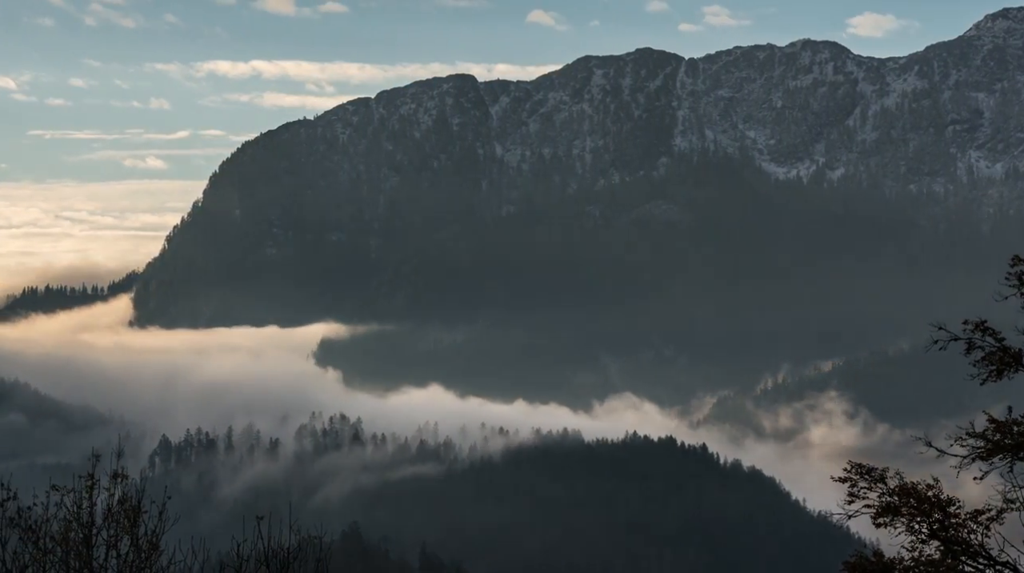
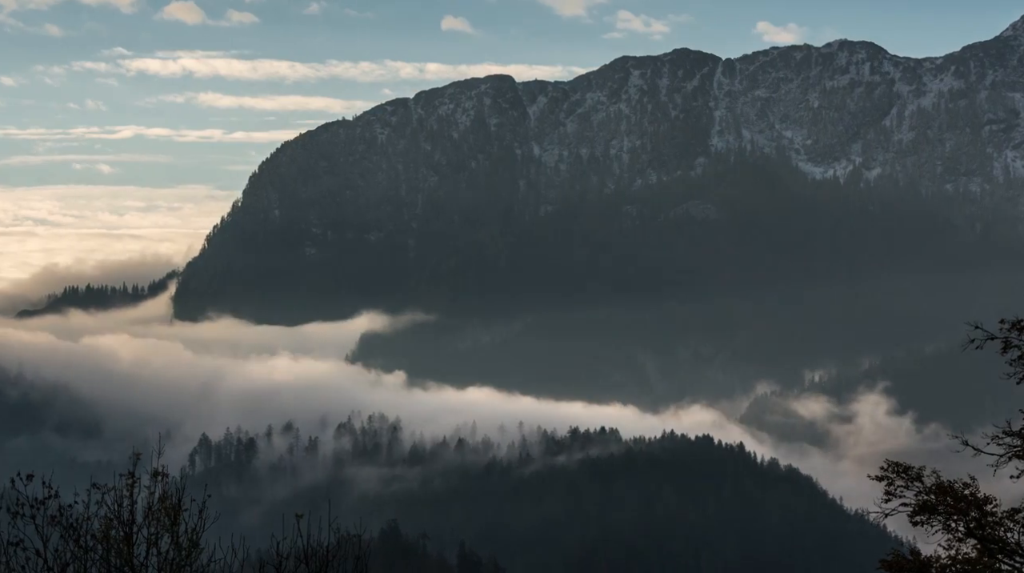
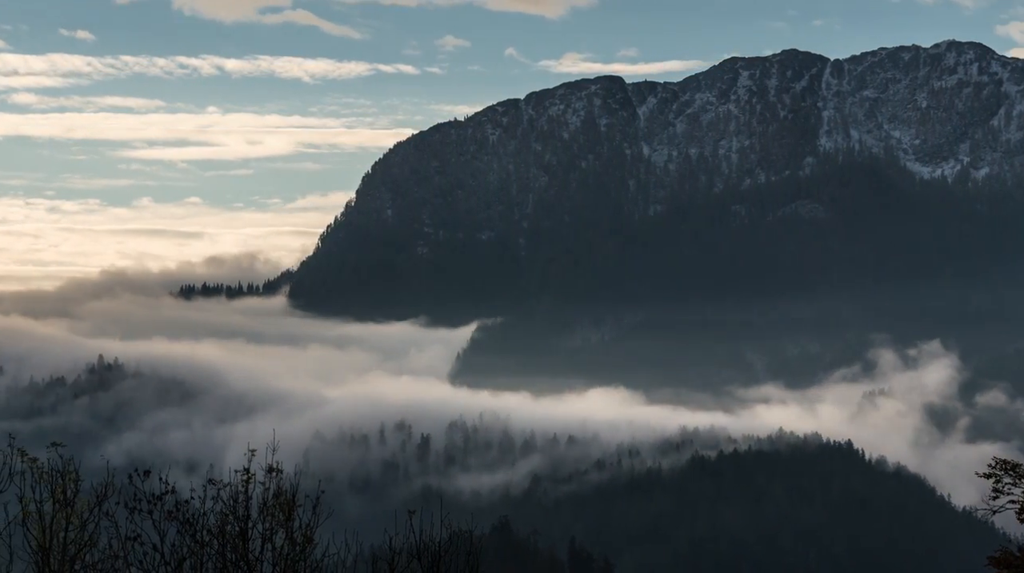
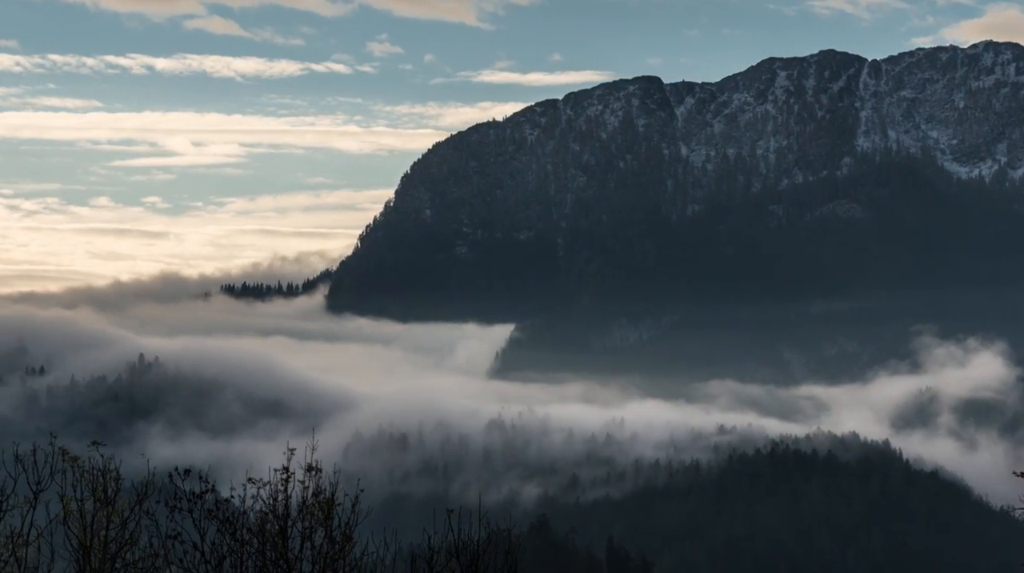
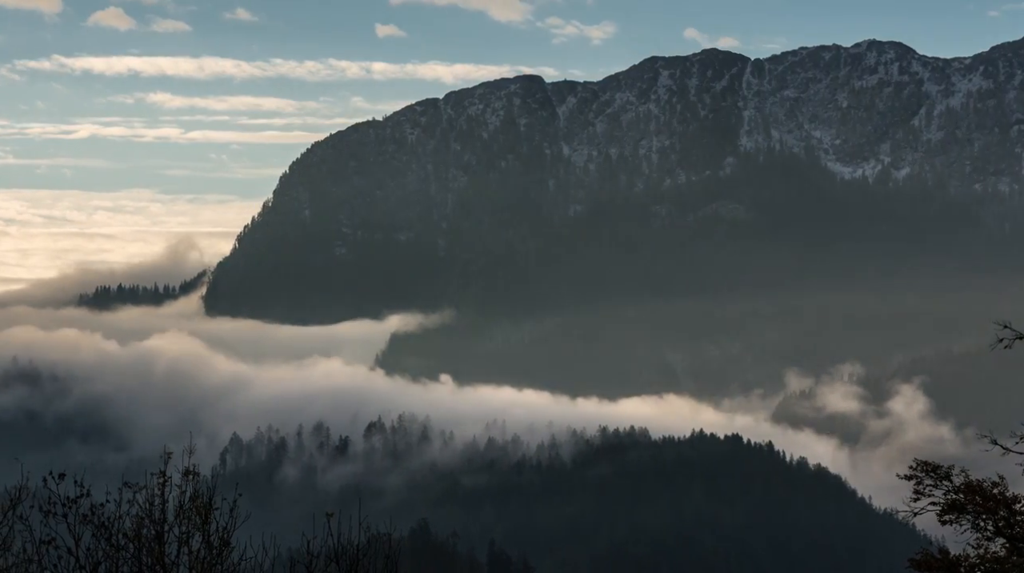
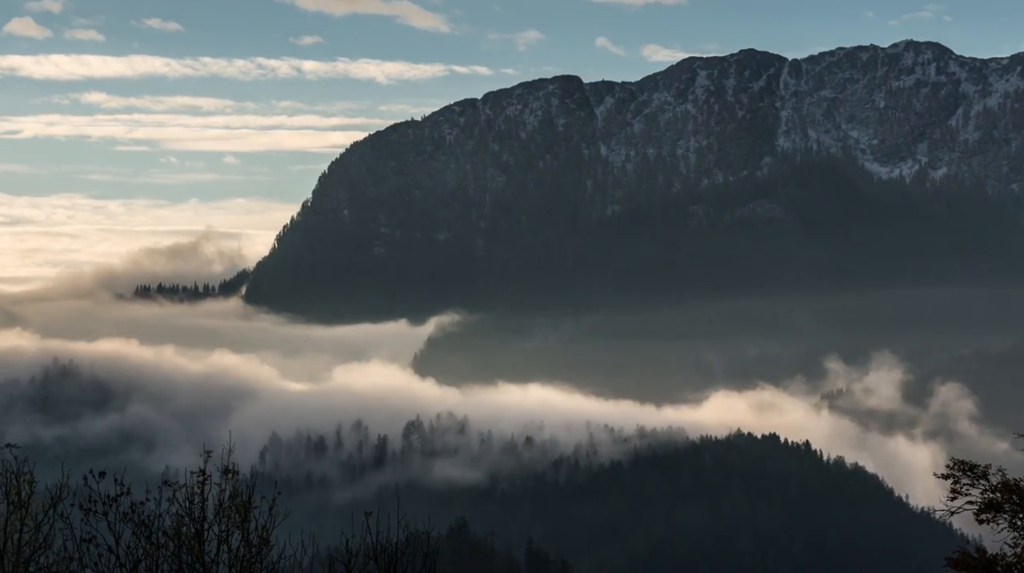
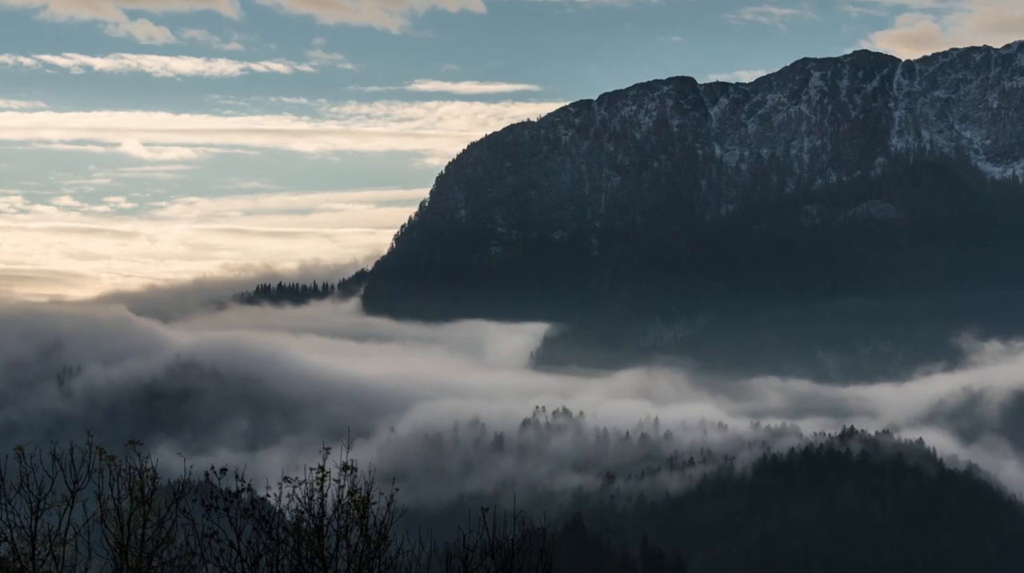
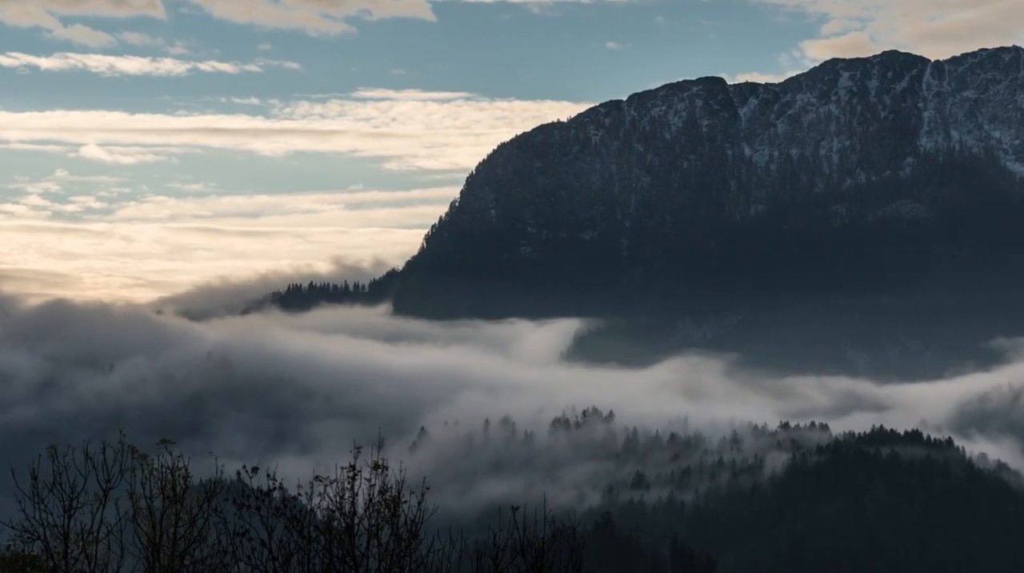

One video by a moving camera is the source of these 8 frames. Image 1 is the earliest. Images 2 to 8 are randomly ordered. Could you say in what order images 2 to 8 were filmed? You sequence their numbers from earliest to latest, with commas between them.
2, 5, 6, 3, 4, 7, 8
